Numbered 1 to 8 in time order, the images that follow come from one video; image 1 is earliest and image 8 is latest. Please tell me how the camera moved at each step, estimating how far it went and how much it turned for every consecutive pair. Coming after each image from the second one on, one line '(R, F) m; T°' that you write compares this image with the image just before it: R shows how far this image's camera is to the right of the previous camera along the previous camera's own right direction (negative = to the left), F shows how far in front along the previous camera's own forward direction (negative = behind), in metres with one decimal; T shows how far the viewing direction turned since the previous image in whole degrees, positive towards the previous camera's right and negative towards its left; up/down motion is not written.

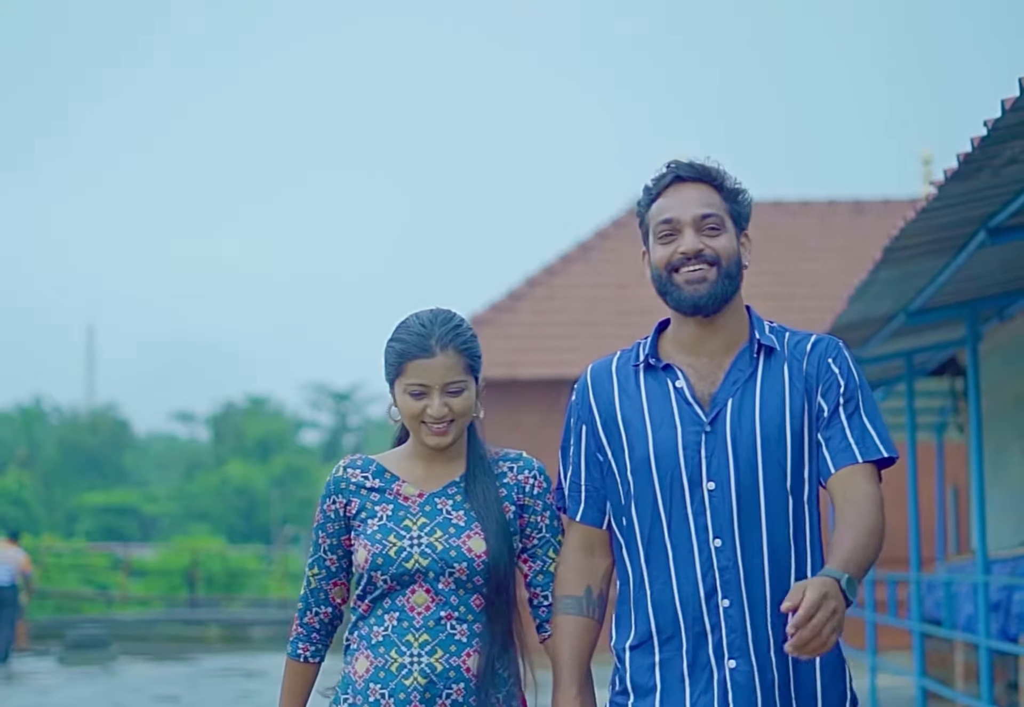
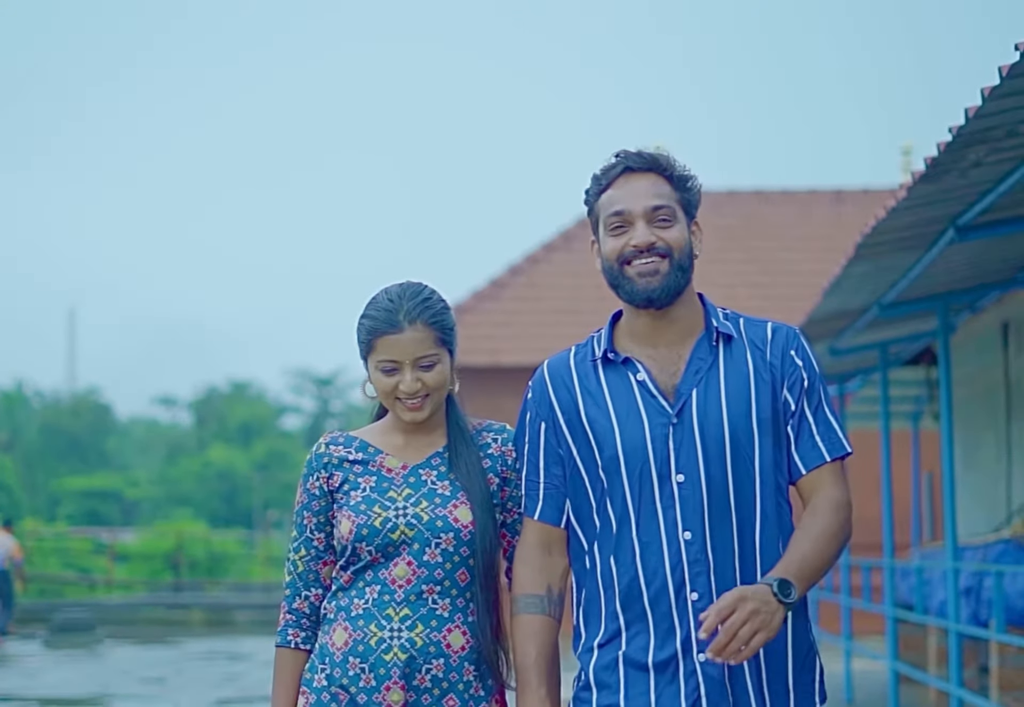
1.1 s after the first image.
(0.0, -0.1) m; +1°
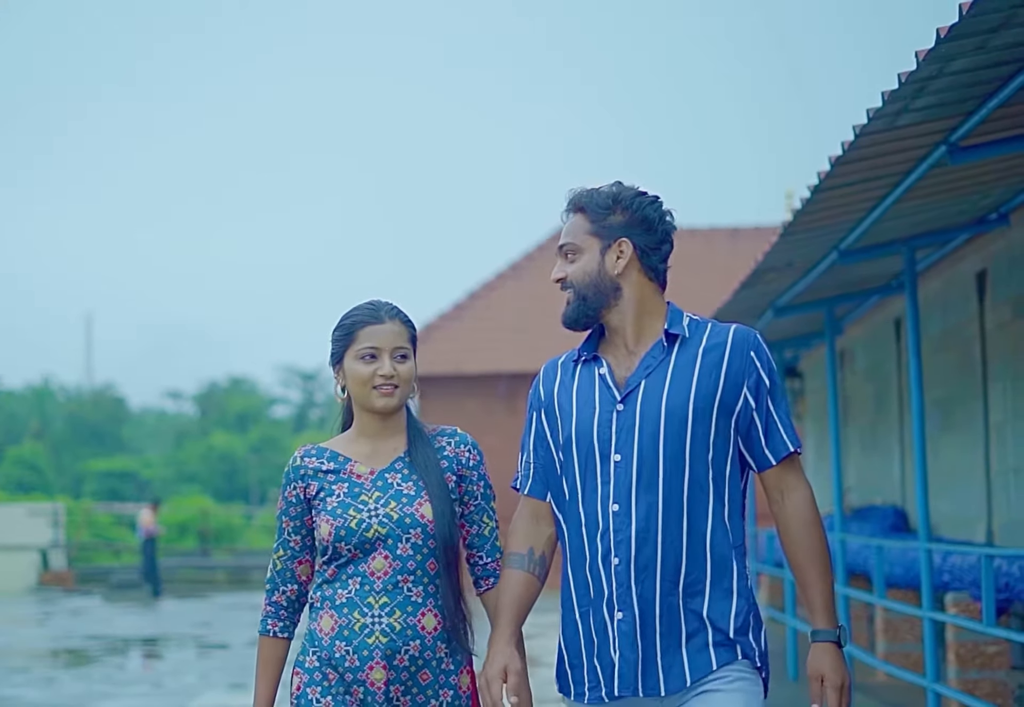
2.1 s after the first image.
(+0.2, -1.7) m; +1°
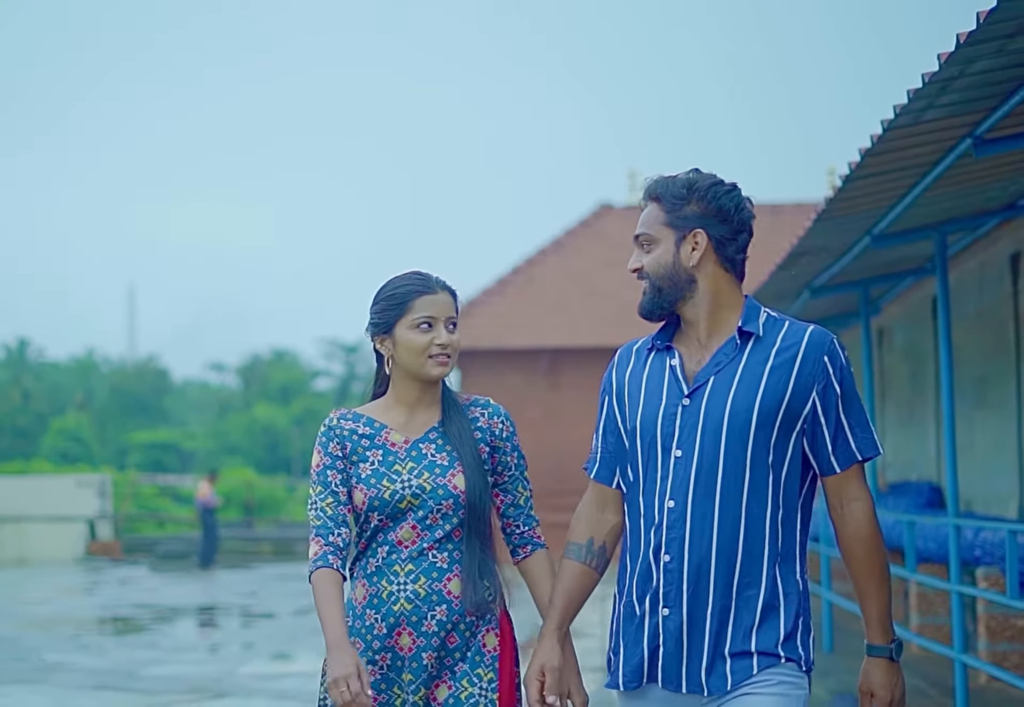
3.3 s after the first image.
(0.0, -0.2) m; -2°
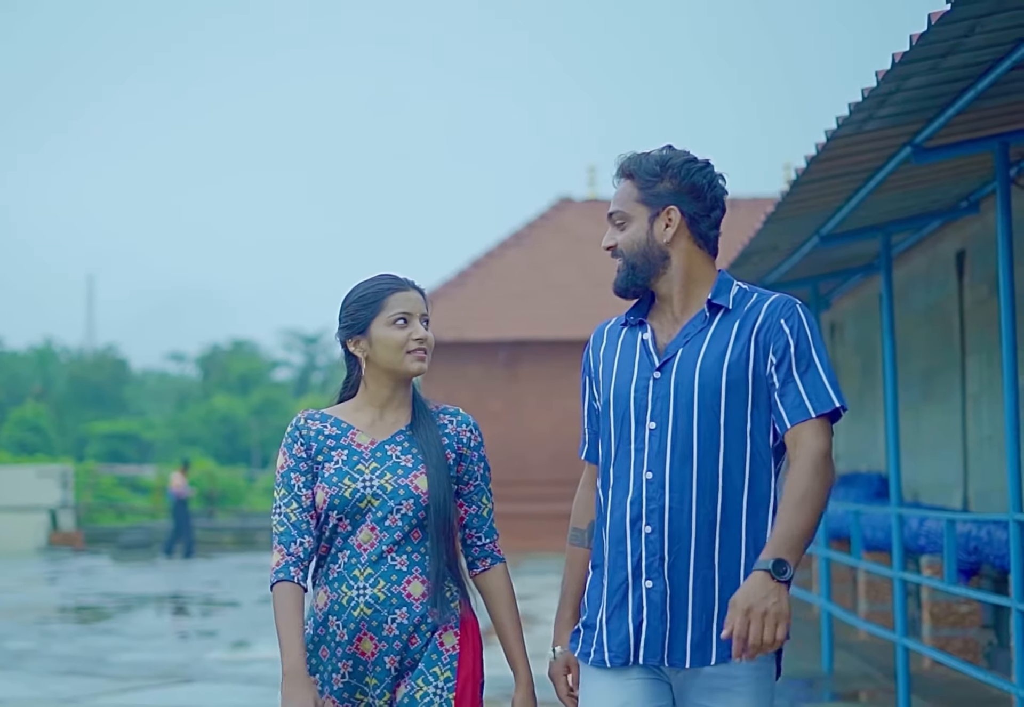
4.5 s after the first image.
(0.0, -0.2) m; +2°
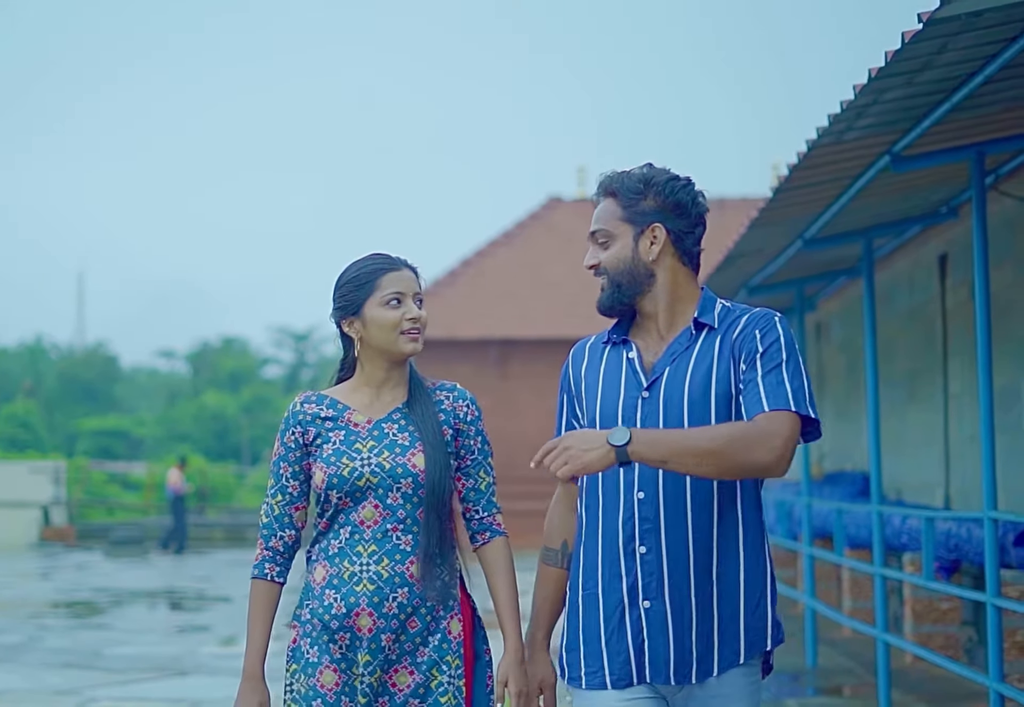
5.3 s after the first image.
(0.0, -0.2) m; 0°
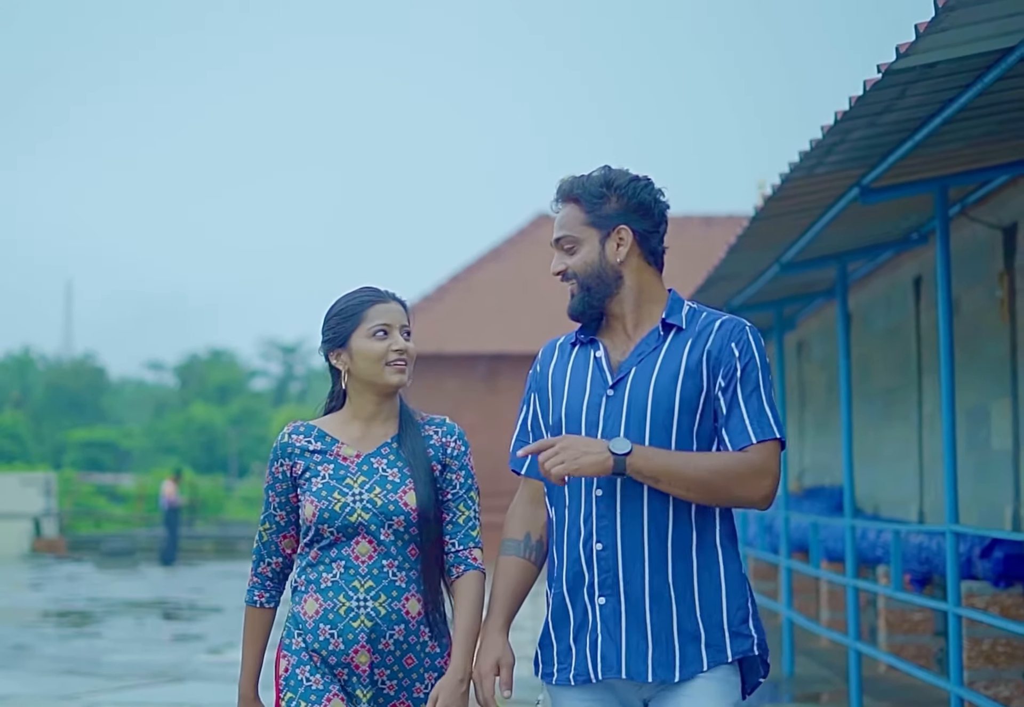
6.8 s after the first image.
(0.0, -0.3) m; 0°
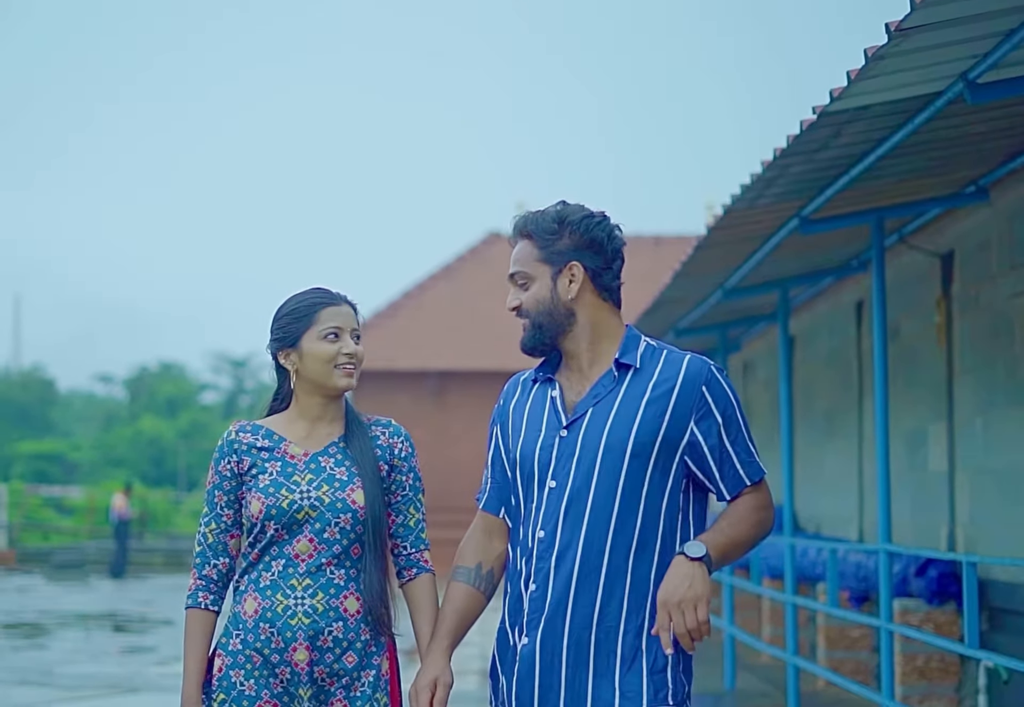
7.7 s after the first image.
(0.0, -0.2) m; +2°
